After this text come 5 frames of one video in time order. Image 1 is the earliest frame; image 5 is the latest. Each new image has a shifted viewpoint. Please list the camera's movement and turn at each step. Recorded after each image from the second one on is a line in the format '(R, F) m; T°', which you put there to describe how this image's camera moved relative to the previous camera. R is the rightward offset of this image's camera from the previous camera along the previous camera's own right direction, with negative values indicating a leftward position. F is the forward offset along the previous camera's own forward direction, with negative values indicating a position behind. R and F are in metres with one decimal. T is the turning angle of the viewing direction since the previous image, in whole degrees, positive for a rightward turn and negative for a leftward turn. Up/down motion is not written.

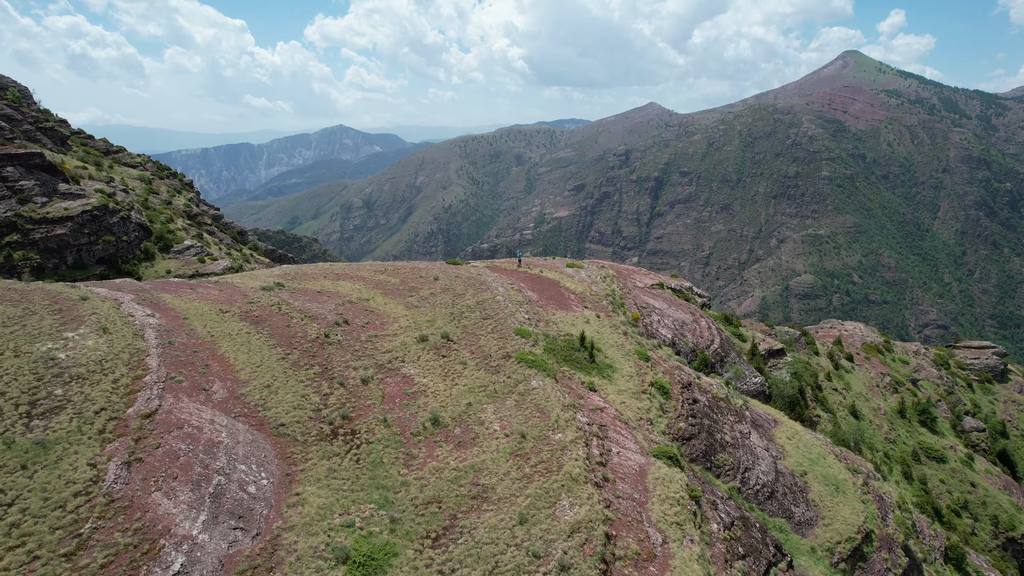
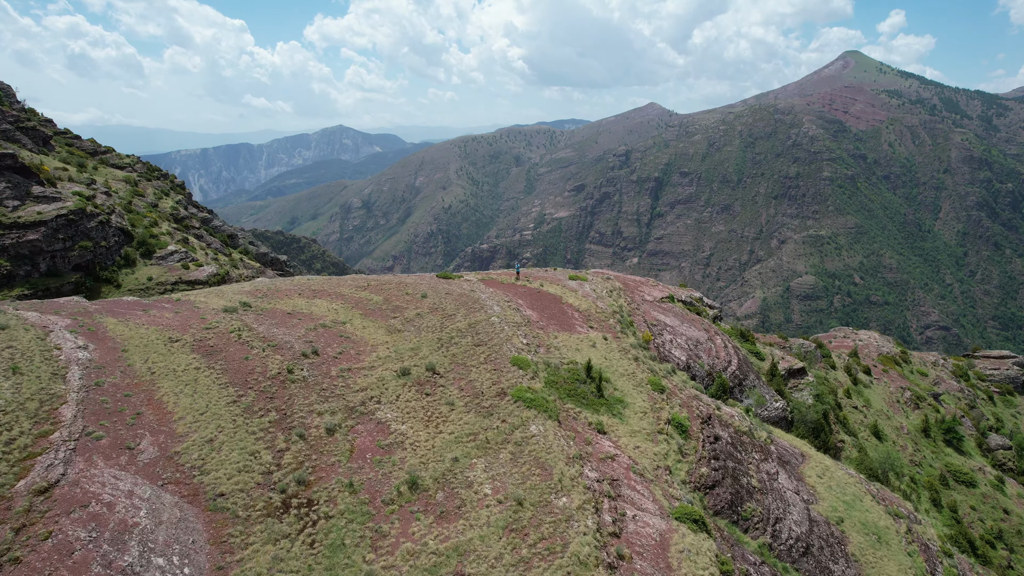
(+0.1, +1.7) m; 0°
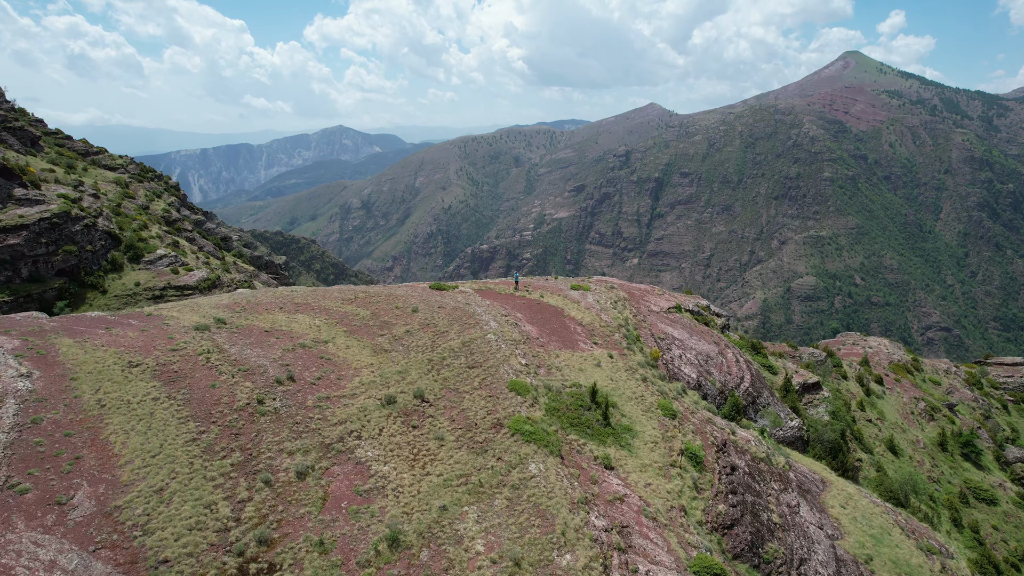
(+0.1, +1.1) m; 0°
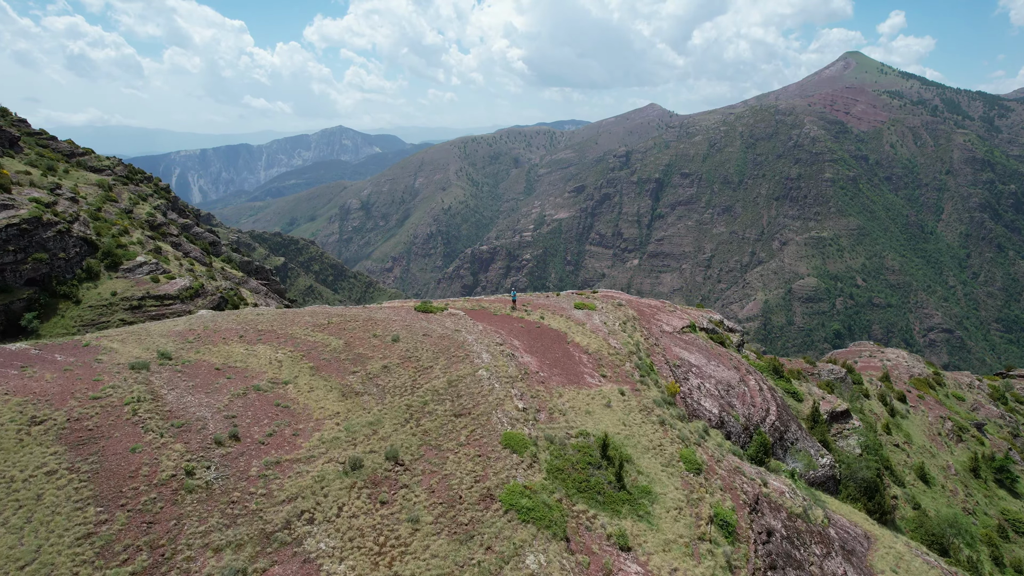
(+0.1, +1.8) m; 0°
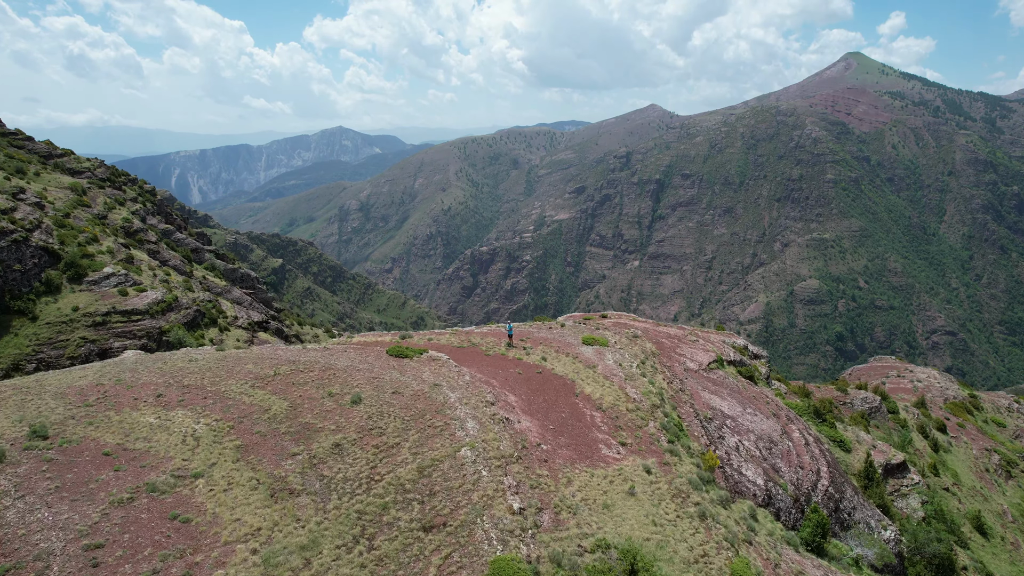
(+0.1, +2.6) m; 0°
